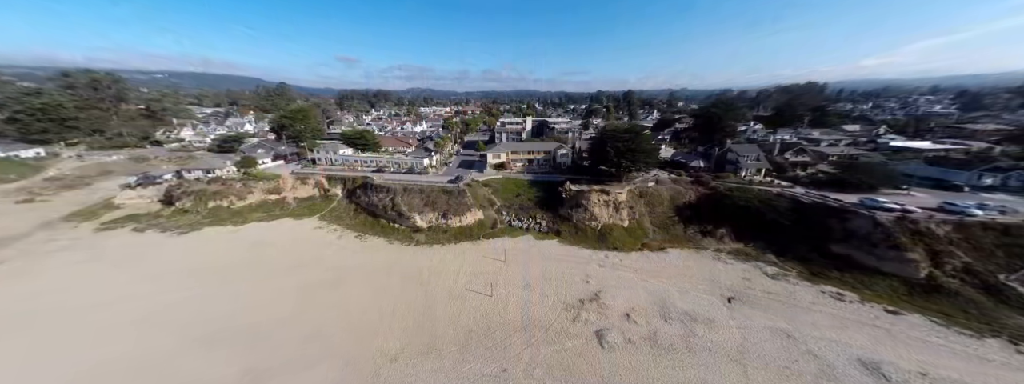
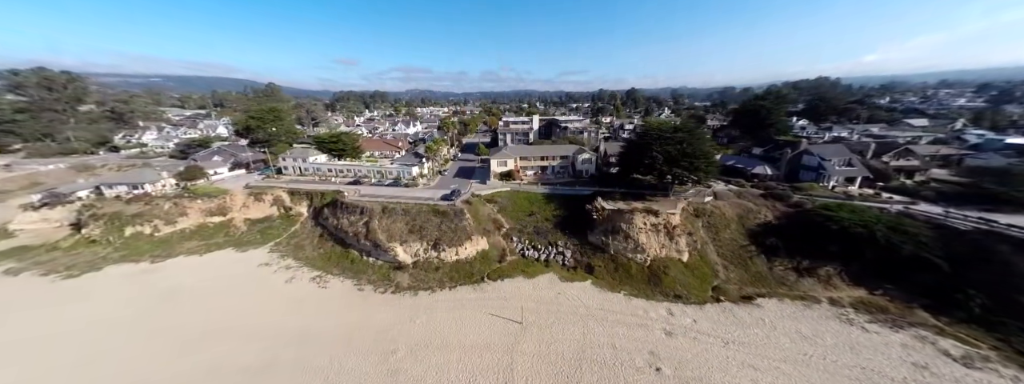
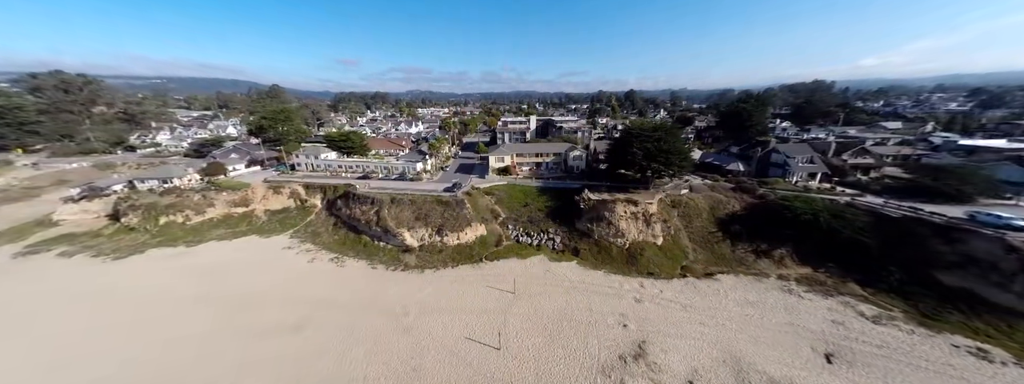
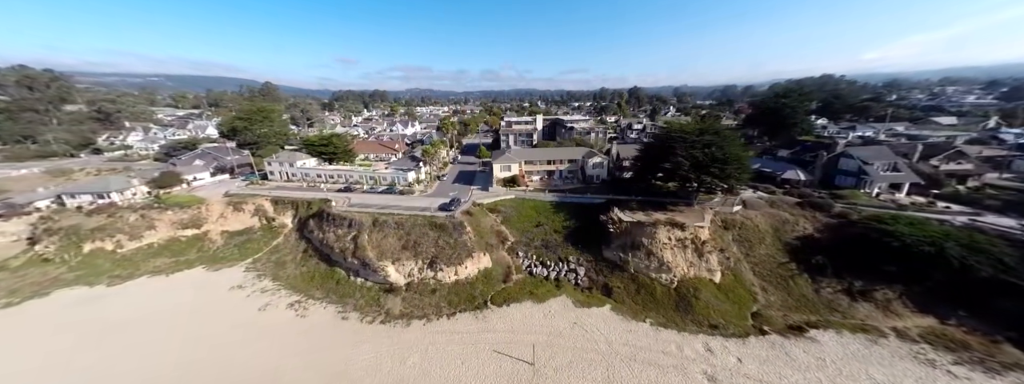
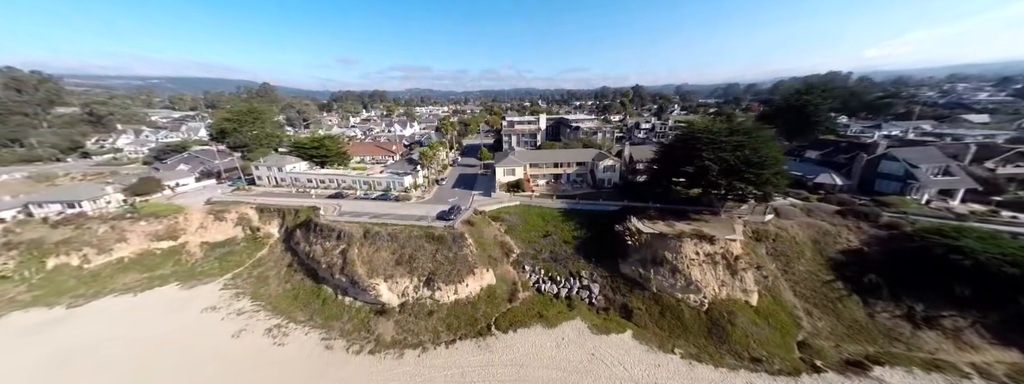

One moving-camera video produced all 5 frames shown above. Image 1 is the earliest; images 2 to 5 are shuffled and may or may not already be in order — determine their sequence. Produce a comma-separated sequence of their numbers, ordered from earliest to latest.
3, 2, 4, 5
